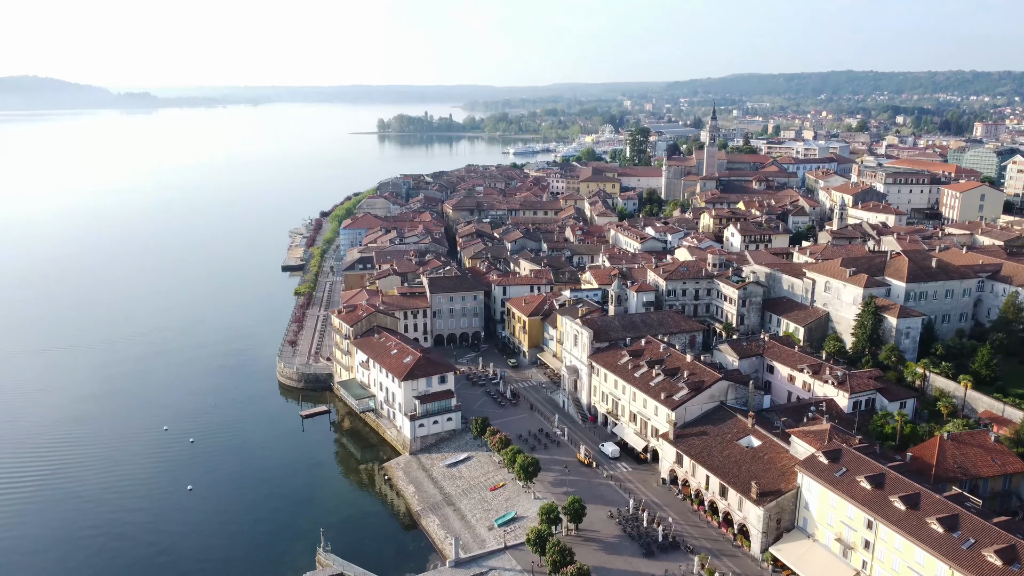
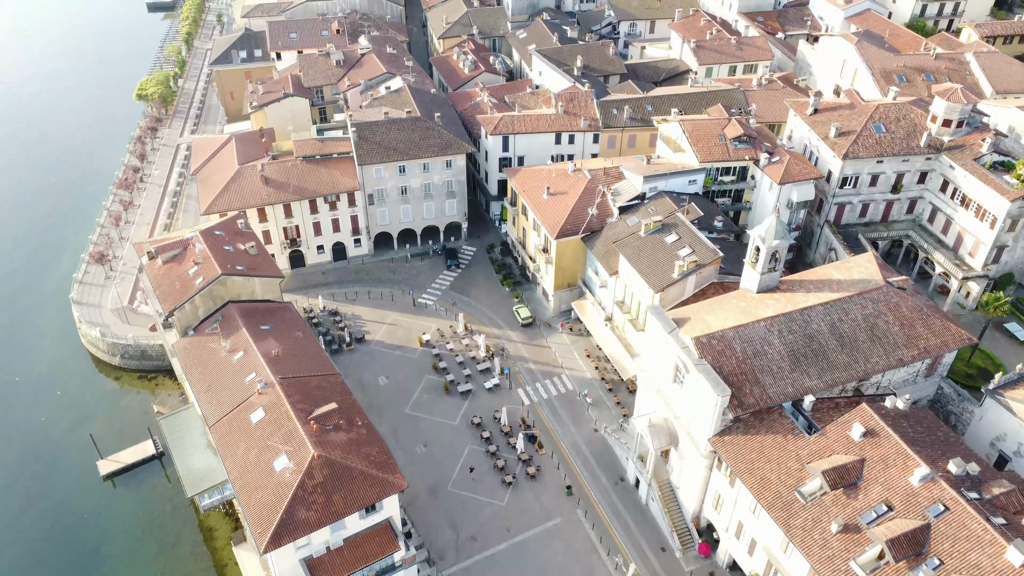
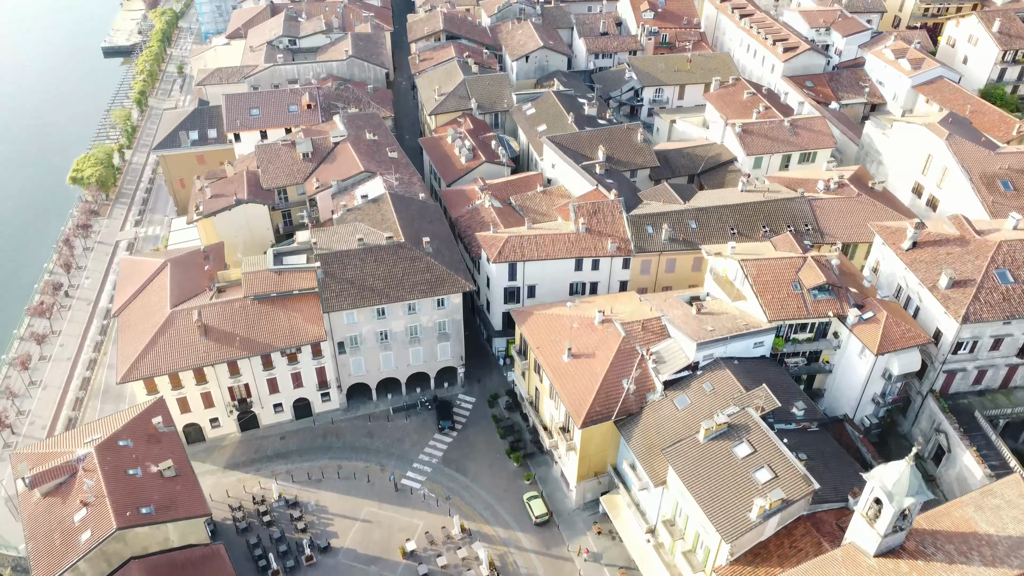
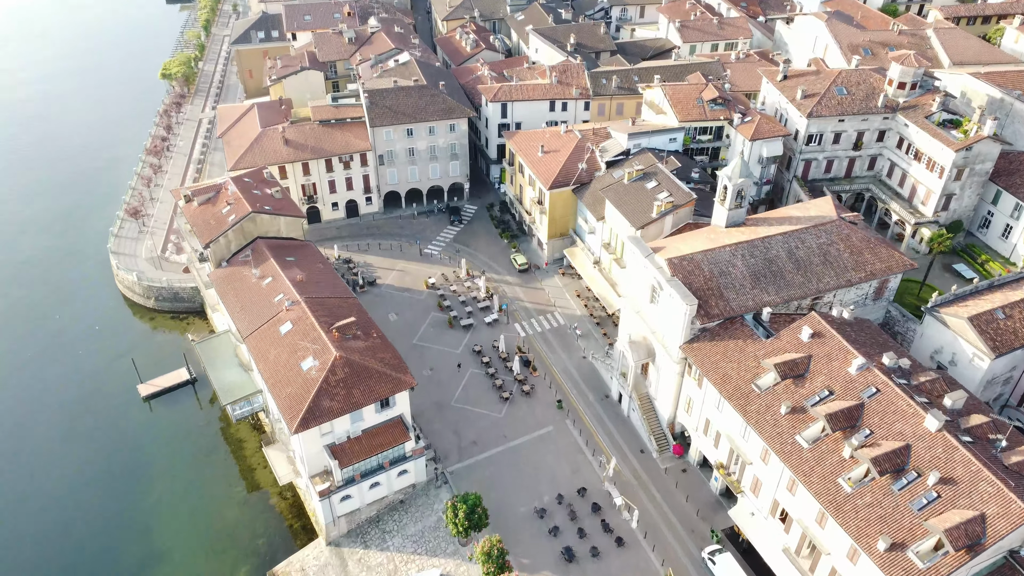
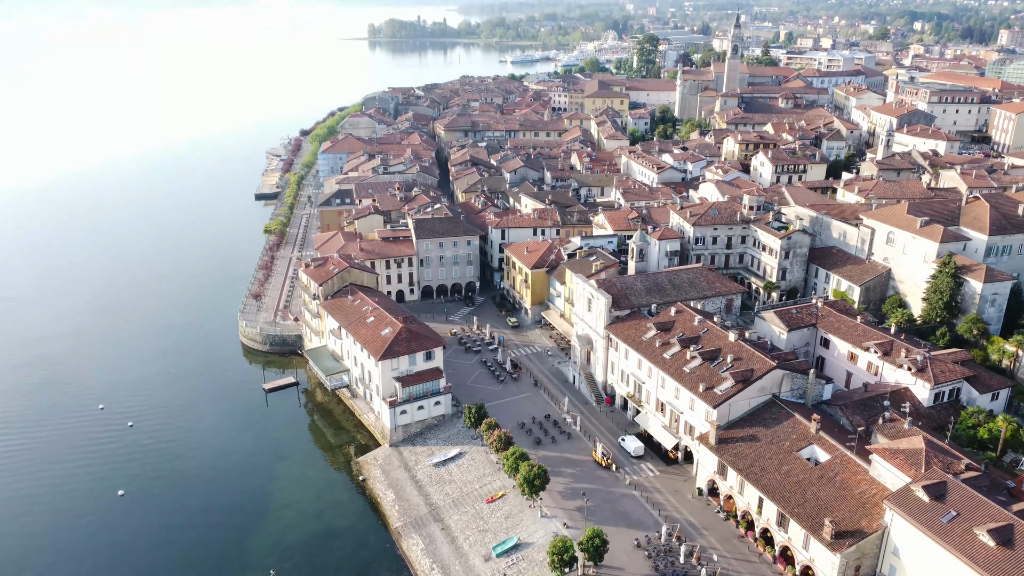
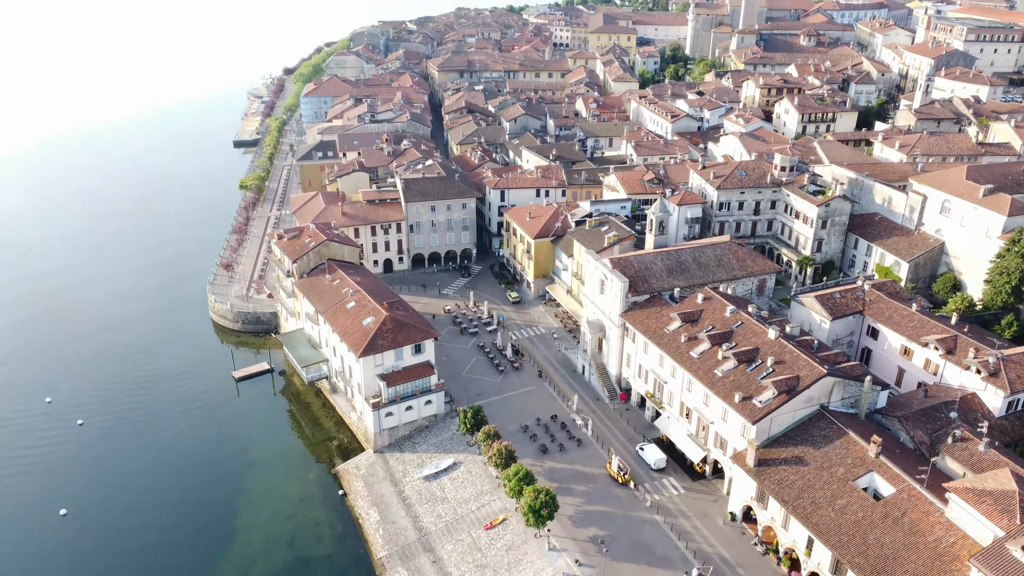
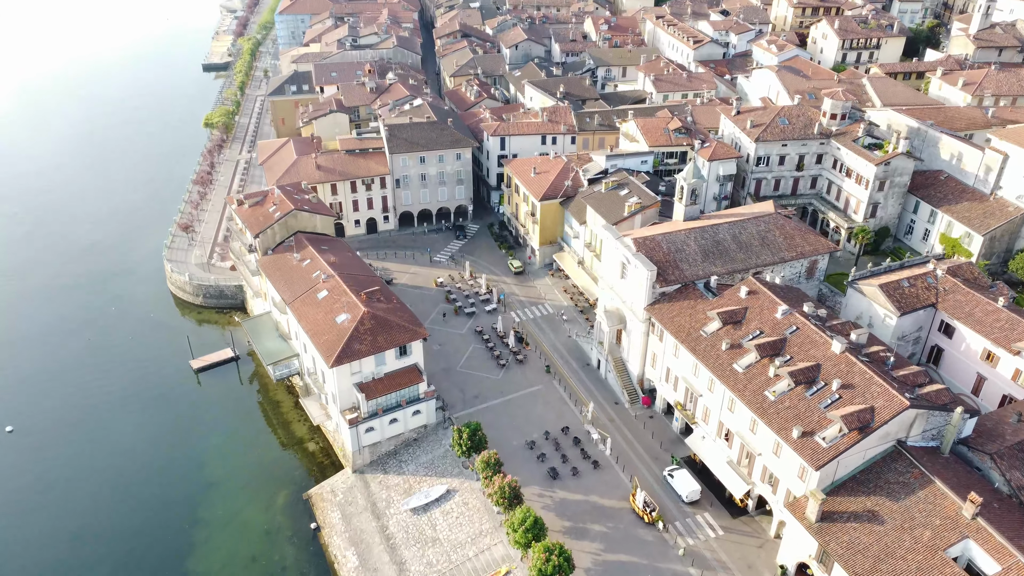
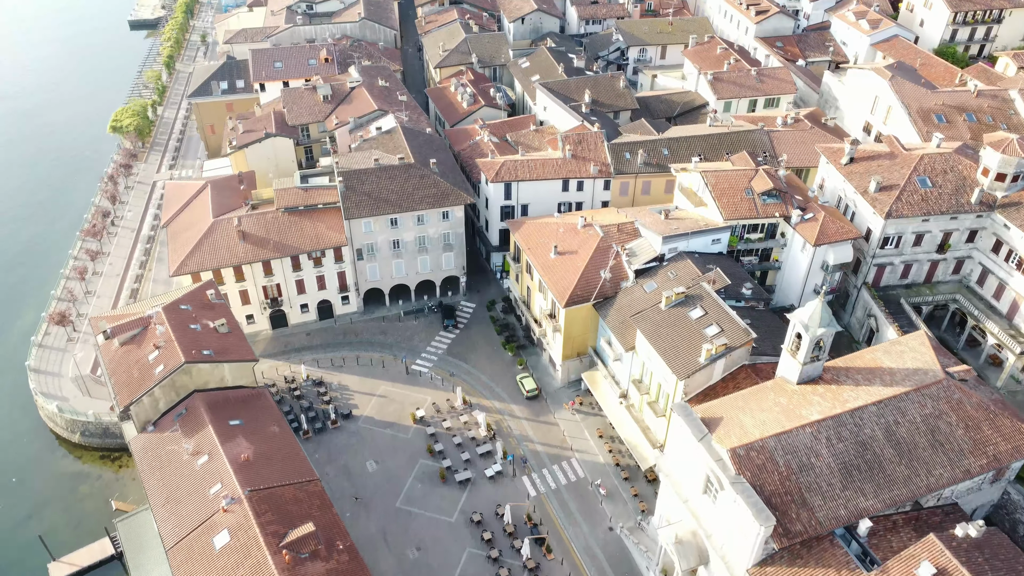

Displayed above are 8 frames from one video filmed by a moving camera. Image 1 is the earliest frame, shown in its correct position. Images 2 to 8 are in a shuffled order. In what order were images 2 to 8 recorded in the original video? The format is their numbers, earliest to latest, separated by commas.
5, 6, 7, 4, 2, 8, 3
